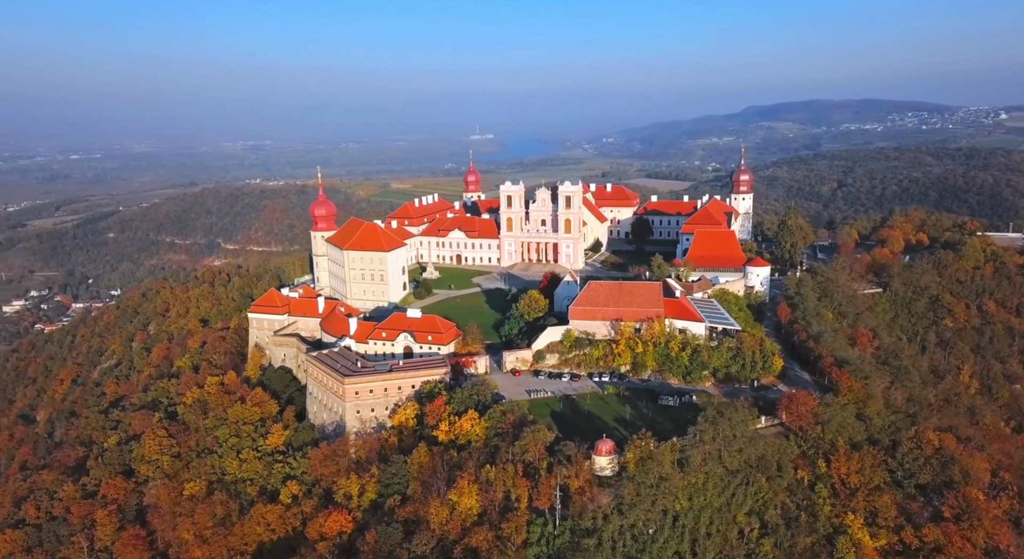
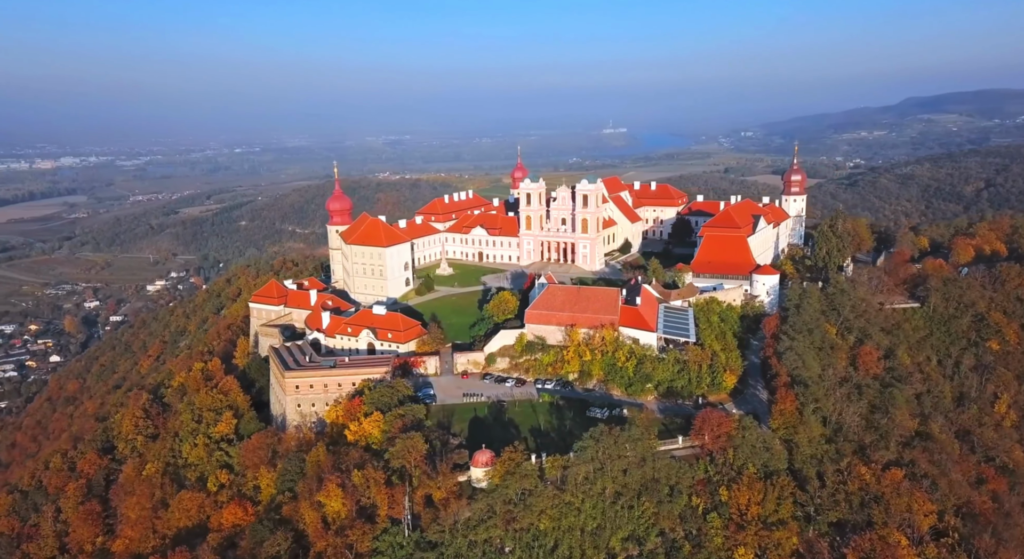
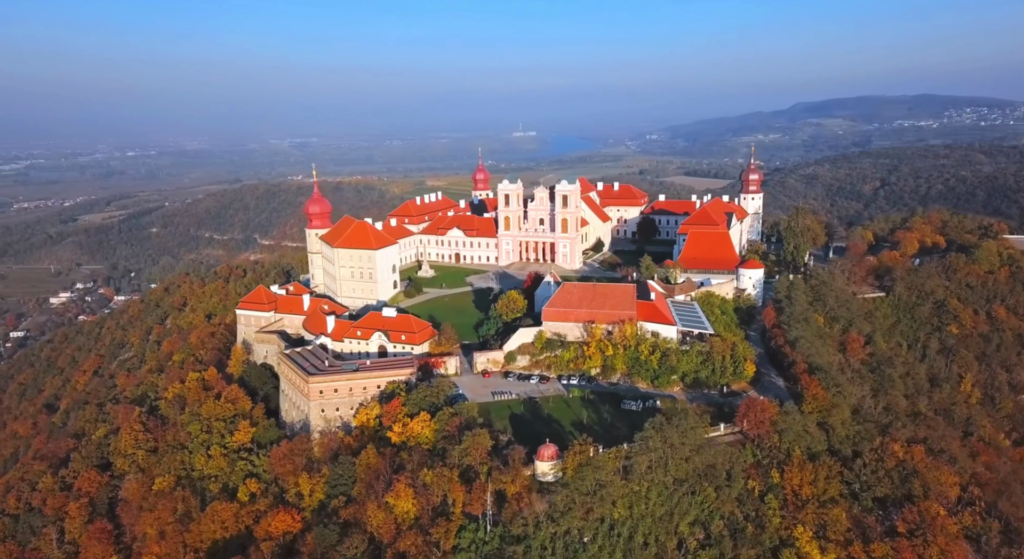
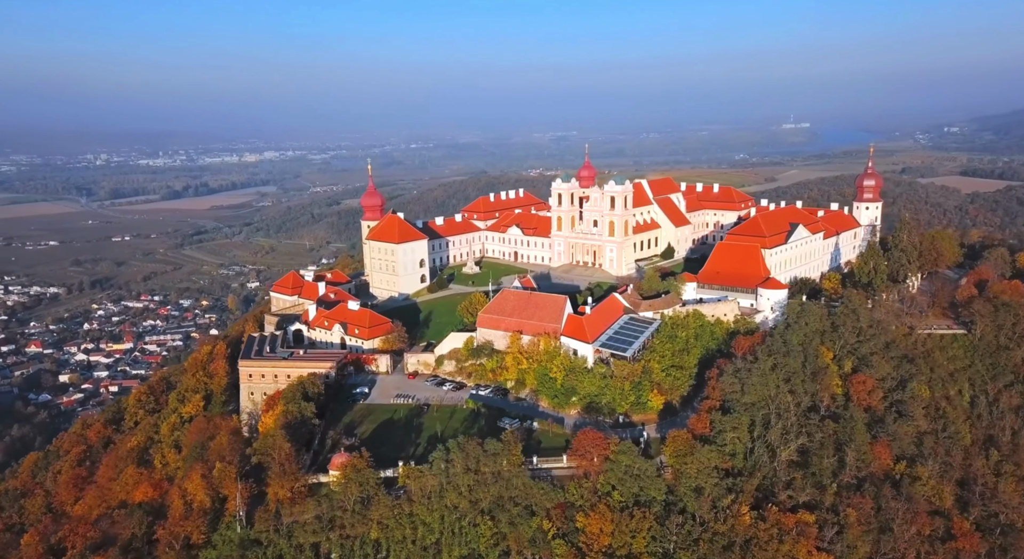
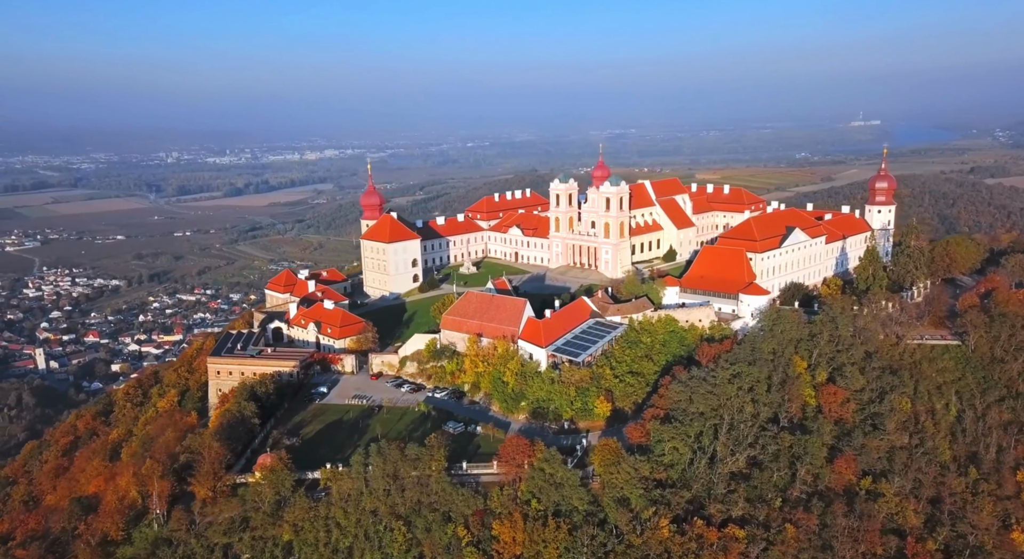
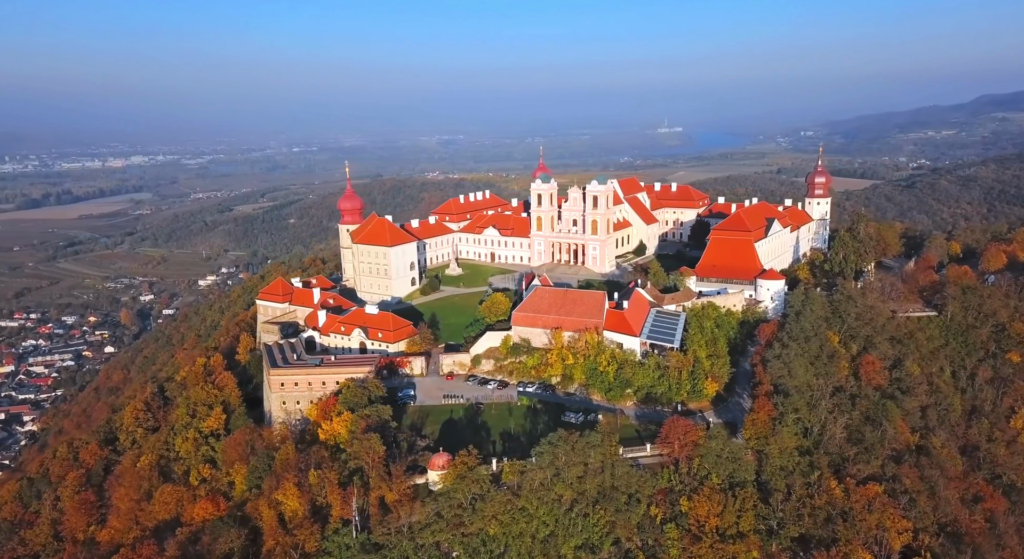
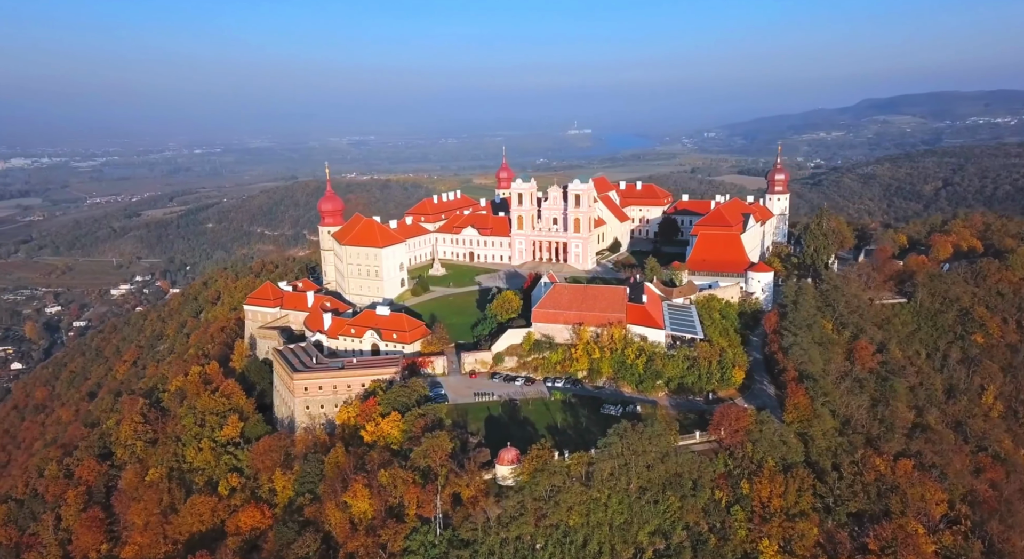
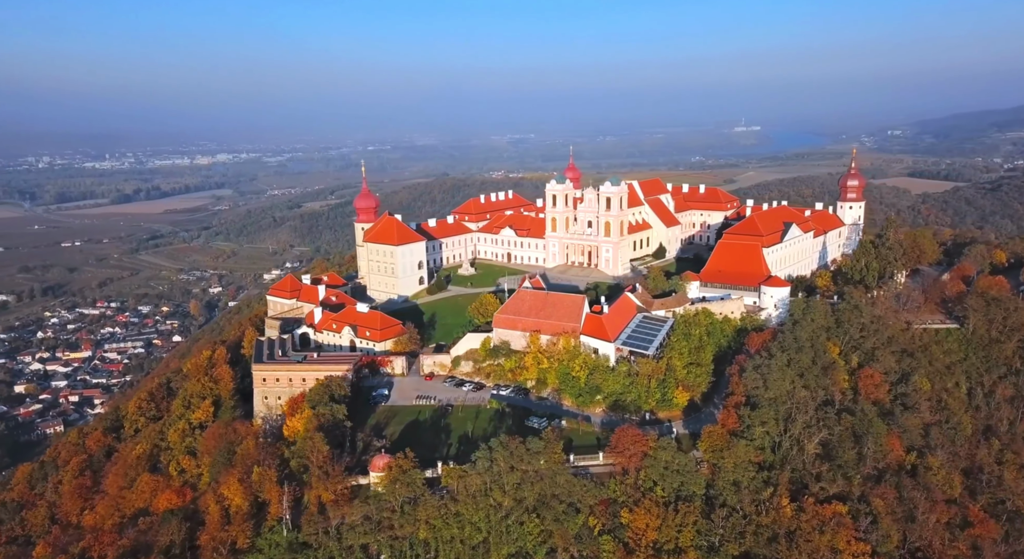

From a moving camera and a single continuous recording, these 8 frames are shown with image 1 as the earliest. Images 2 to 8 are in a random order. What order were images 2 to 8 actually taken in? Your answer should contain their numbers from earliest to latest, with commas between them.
3, 7, 2, 6, 8, 4, 5
